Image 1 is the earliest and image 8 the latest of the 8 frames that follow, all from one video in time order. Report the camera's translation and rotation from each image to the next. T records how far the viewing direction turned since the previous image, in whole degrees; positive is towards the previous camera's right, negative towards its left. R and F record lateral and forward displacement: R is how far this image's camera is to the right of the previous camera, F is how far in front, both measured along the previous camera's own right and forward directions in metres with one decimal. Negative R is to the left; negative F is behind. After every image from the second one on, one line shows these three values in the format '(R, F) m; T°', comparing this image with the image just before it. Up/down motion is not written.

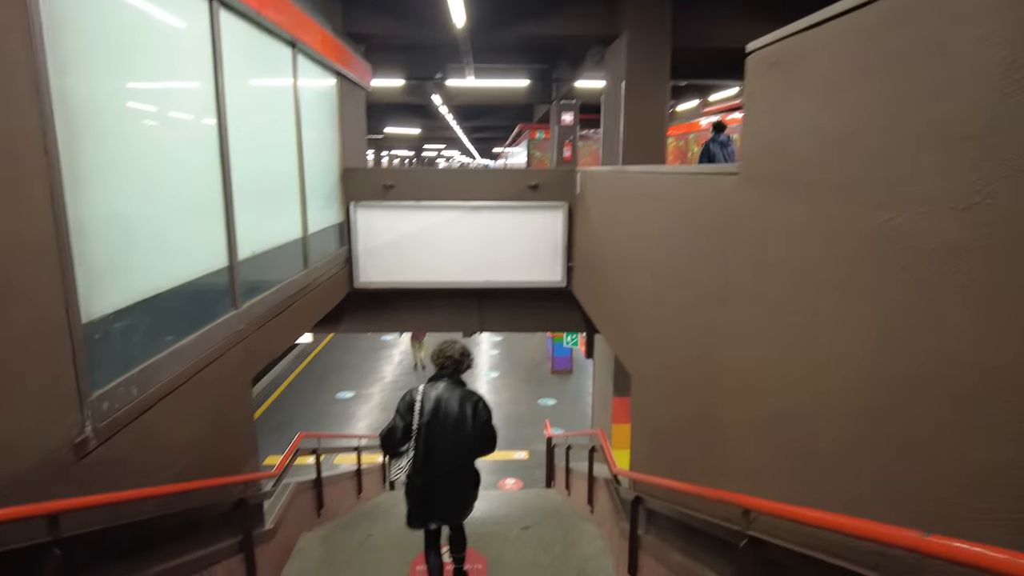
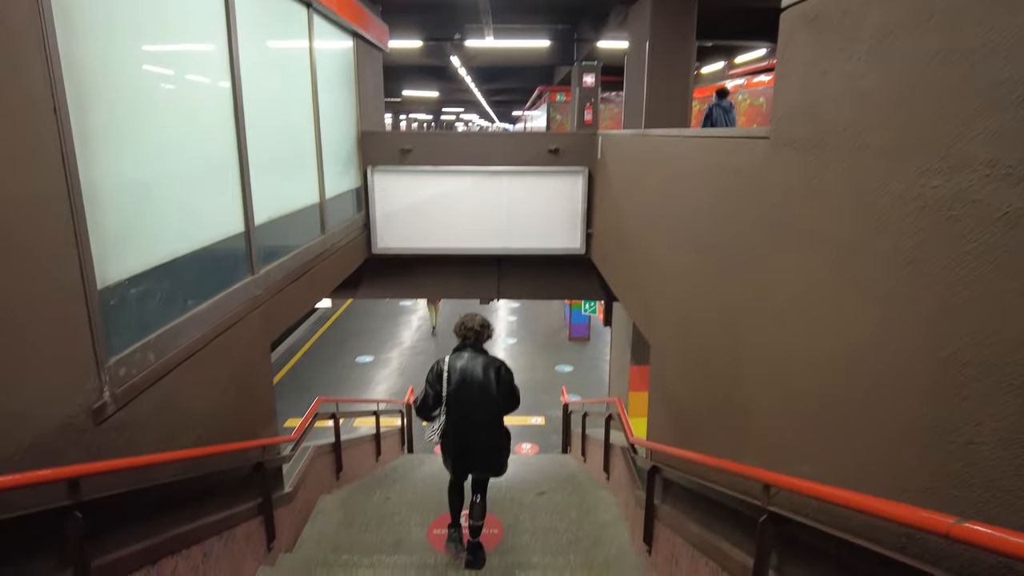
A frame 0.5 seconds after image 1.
(0.0, +0.1) m; -2°
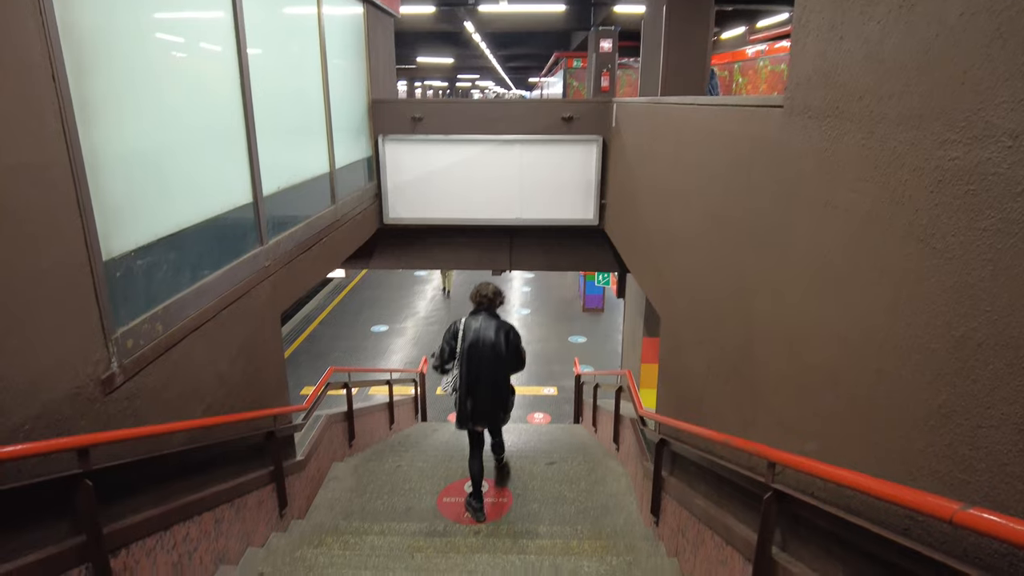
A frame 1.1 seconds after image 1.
(0.0, 0.0) m; -1°
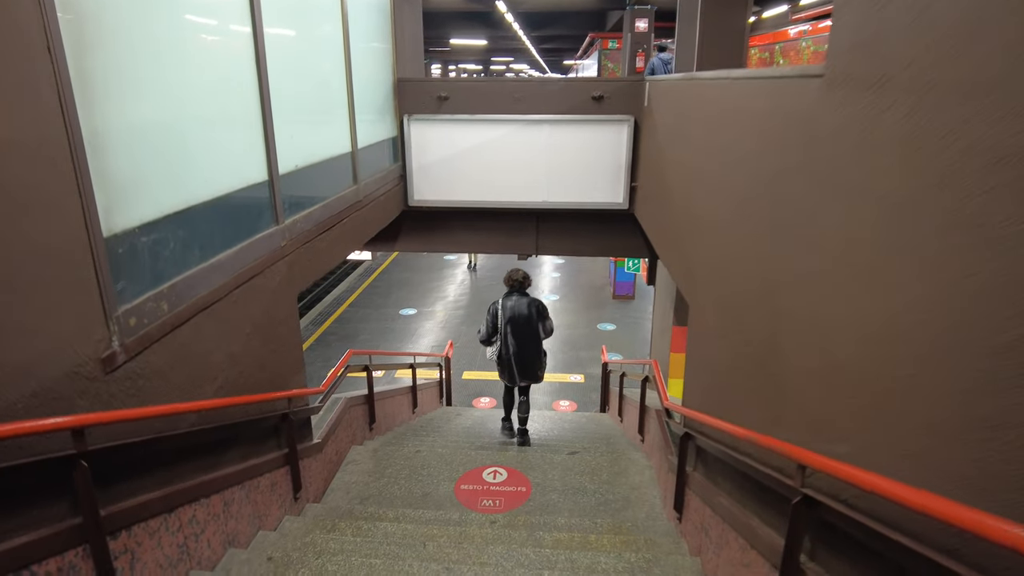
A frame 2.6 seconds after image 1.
(+0.1, +0.1) m; -3°
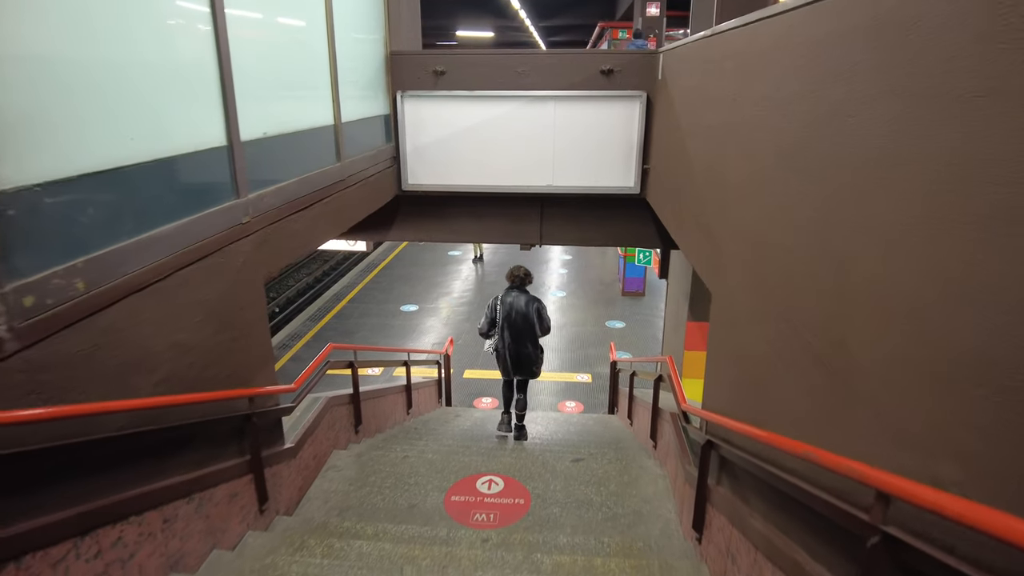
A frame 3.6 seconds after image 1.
(+0.1, +0.5) m; -1°
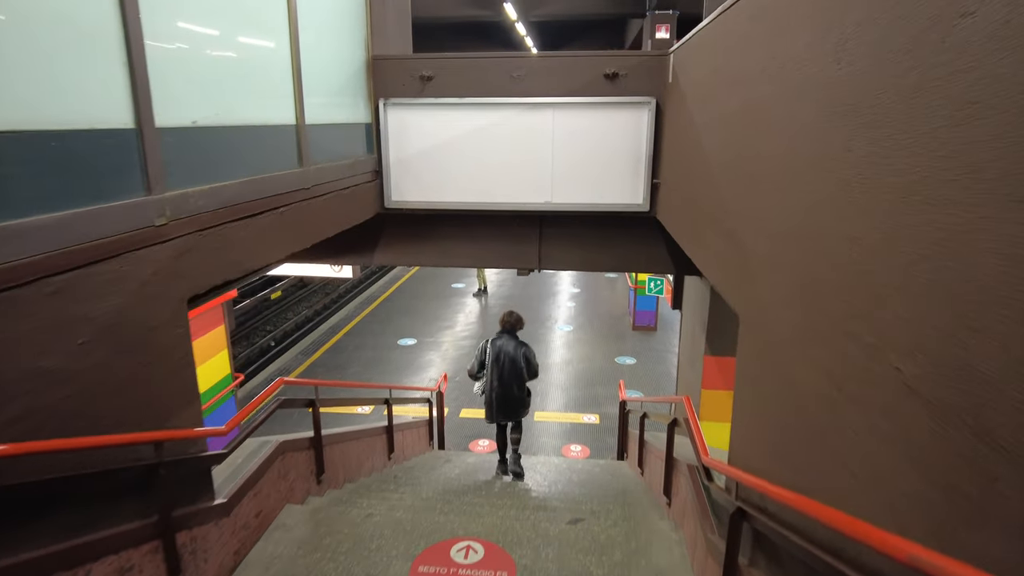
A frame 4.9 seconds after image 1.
(+0.1, +0.6) m; -1°
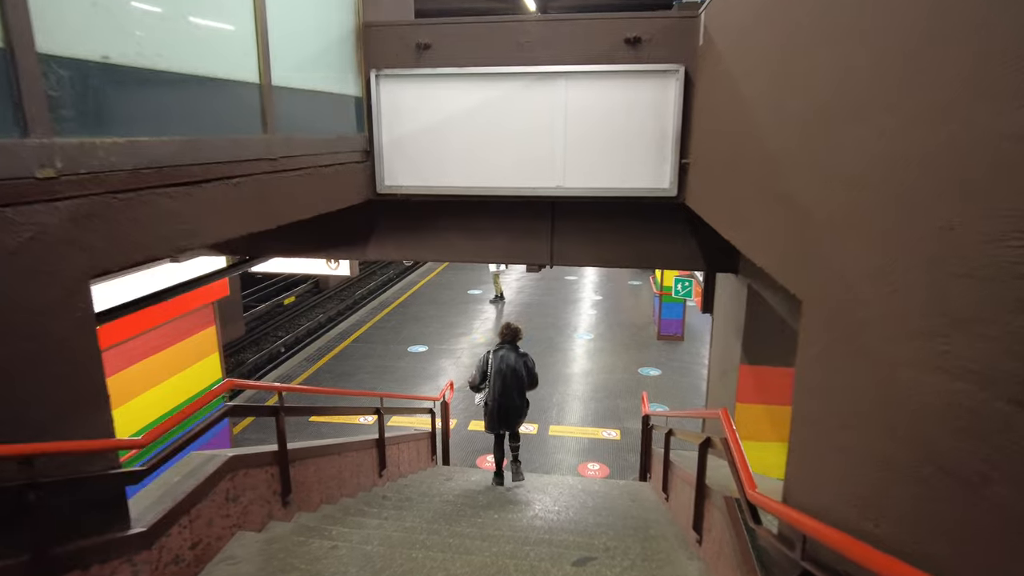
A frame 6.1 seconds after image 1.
(+0.1, +0.6) m; -2°
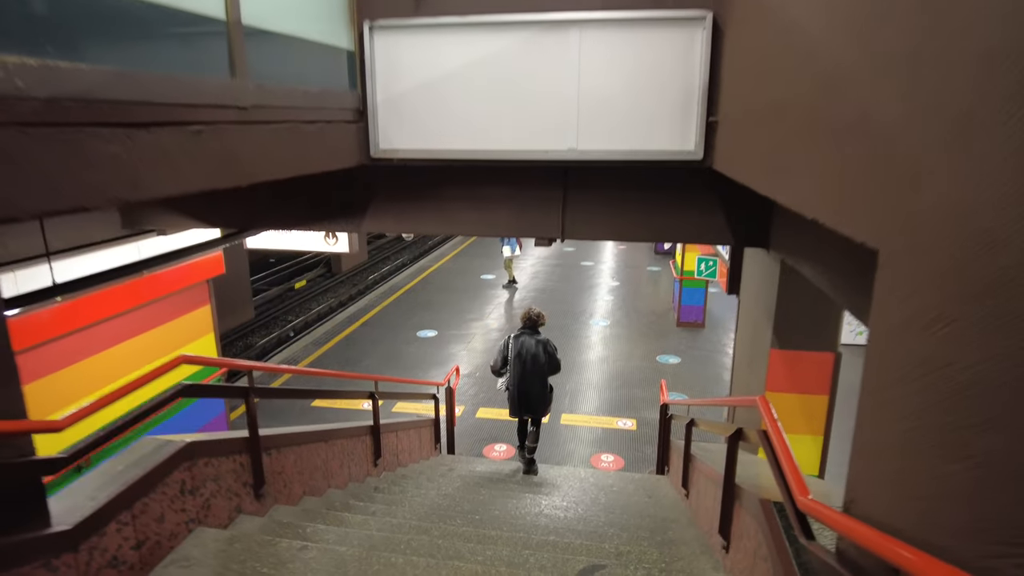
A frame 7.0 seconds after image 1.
(+0.1, +0.4) m; -2°
